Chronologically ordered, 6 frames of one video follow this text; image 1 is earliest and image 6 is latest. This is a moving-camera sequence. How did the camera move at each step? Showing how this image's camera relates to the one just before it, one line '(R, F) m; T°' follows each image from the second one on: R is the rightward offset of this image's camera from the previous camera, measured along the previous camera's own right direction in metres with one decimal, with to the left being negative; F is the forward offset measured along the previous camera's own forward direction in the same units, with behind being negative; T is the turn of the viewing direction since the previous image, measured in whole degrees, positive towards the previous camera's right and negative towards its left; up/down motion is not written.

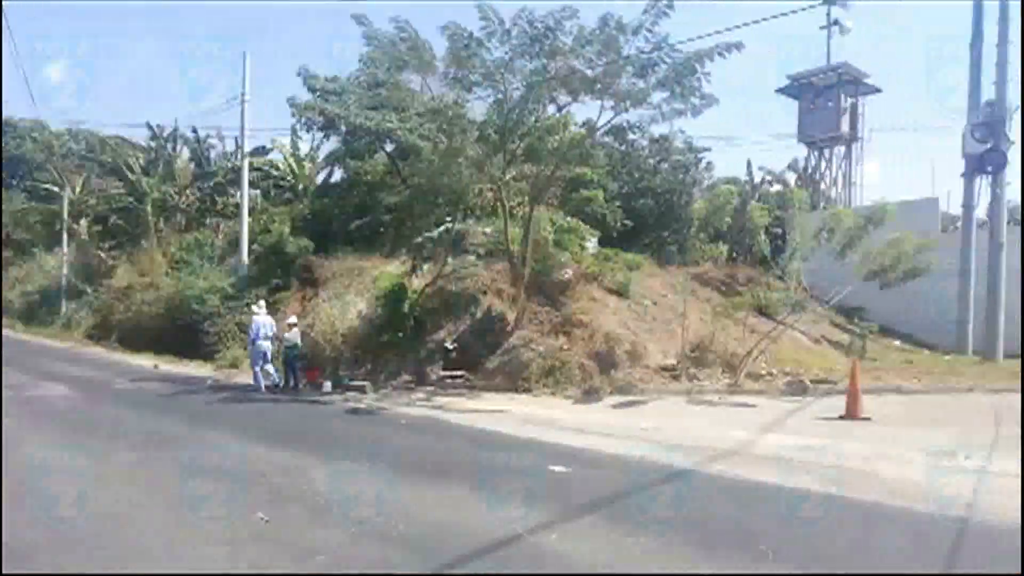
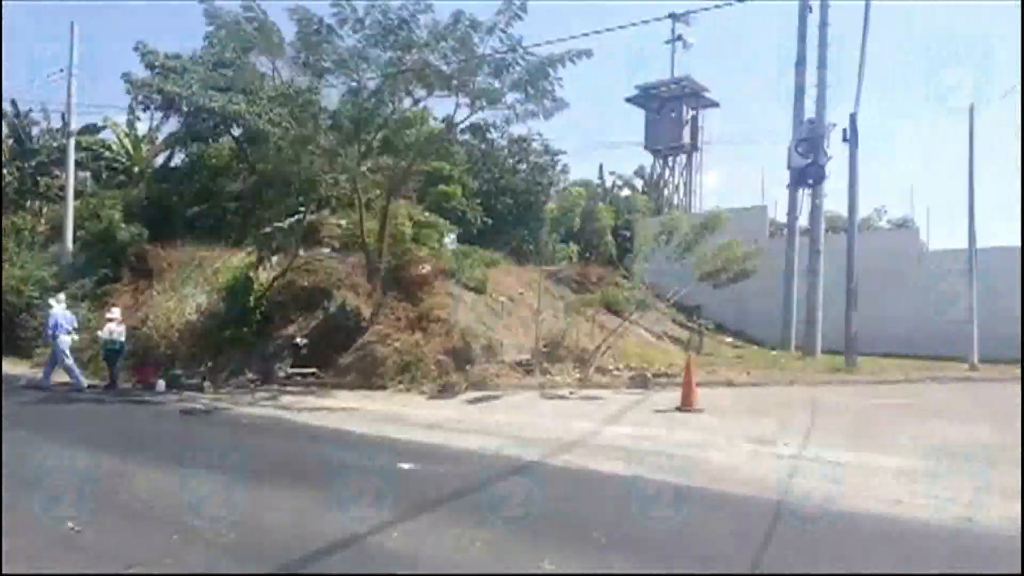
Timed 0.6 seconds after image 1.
(+0.4, 0.0) m; +11°
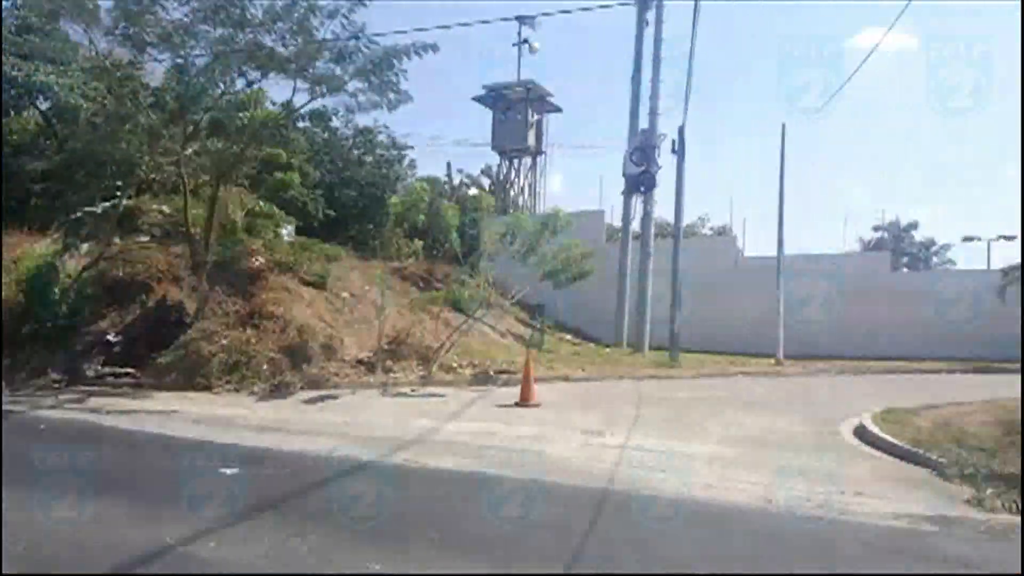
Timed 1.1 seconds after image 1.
(+2.2, -0.4) m; -18°
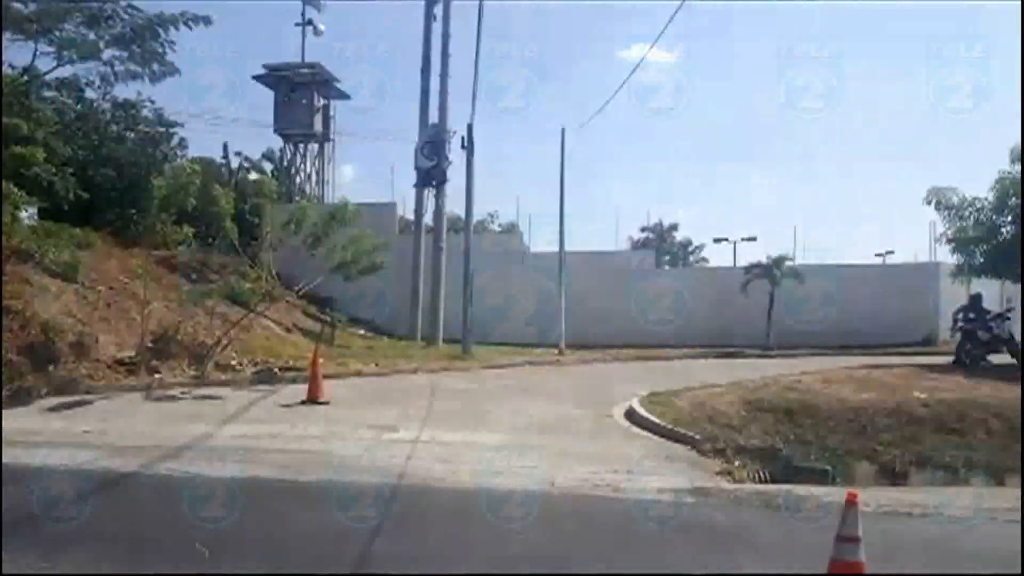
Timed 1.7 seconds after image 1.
(+0.1, +0.1) m; +16°
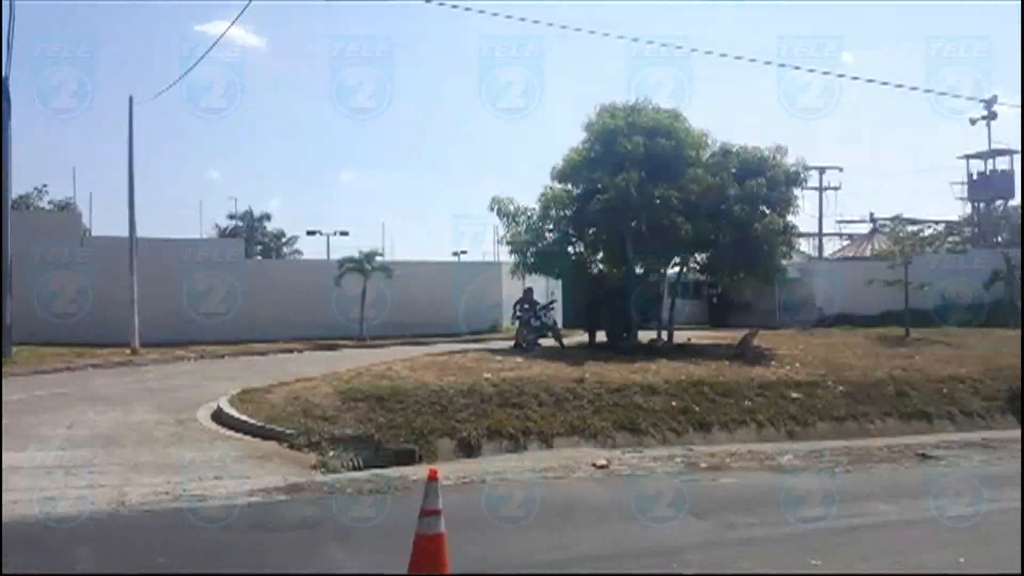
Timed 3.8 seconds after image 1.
(-0.1, +0.1) m; +31°
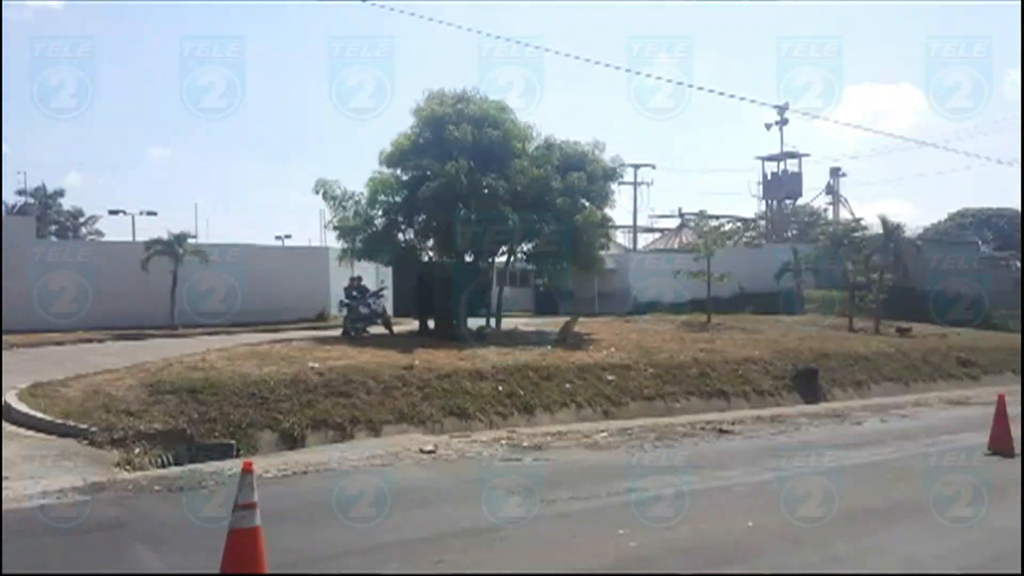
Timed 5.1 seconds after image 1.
(+0.1, 0.0) m; +13°
